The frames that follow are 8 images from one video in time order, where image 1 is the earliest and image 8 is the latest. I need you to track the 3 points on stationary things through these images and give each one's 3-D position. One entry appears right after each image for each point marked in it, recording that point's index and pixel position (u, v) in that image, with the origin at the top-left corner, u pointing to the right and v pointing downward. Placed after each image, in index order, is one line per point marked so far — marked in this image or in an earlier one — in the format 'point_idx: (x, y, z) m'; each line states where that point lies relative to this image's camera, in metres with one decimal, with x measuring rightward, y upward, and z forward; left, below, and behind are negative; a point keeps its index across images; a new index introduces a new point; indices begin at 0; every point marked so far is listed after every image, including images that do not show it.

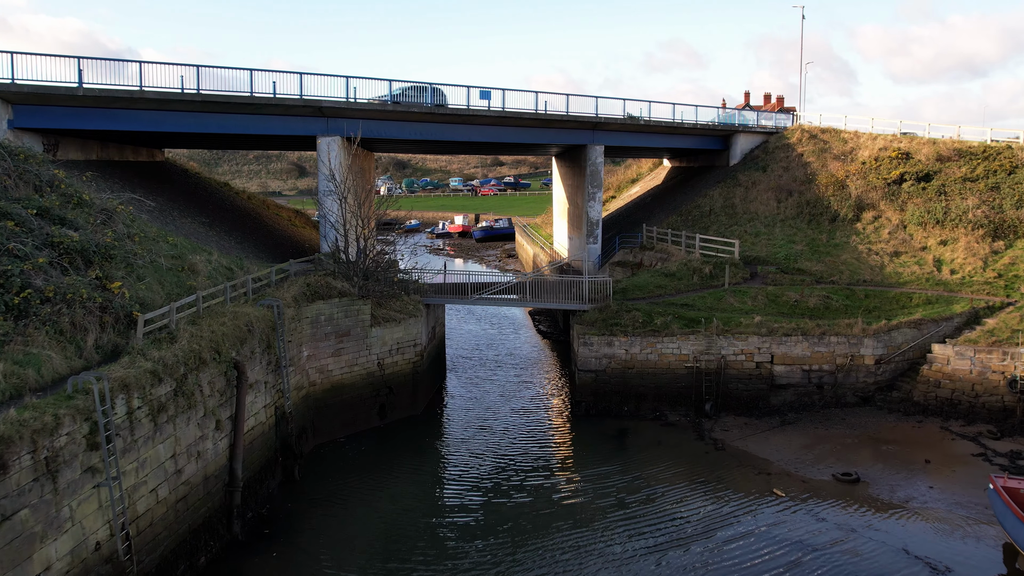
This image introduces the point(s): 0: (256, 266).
0: (-4.5, +0.4, +17.6) m
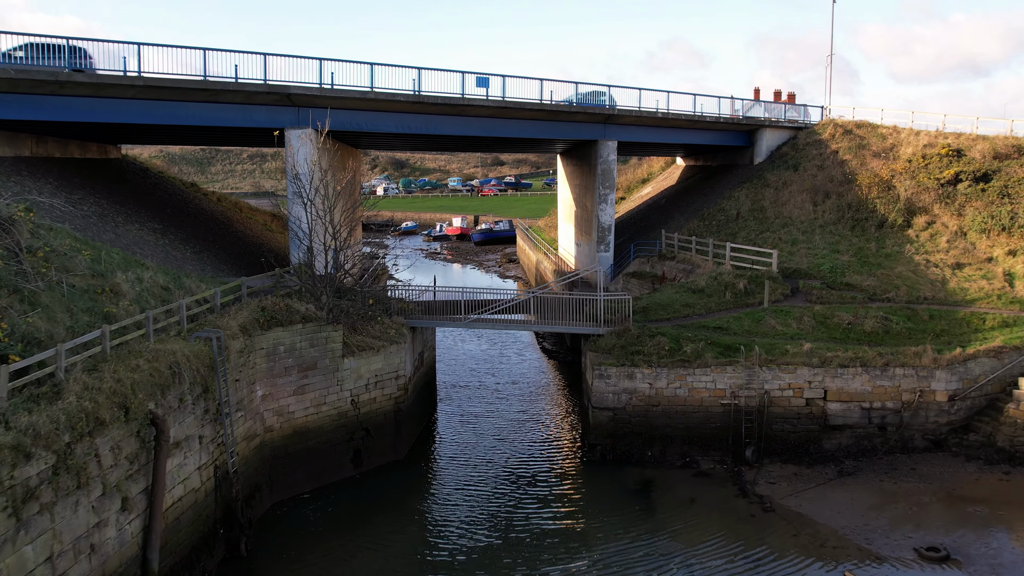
0: (-4.5, 0.0, +14.5) m
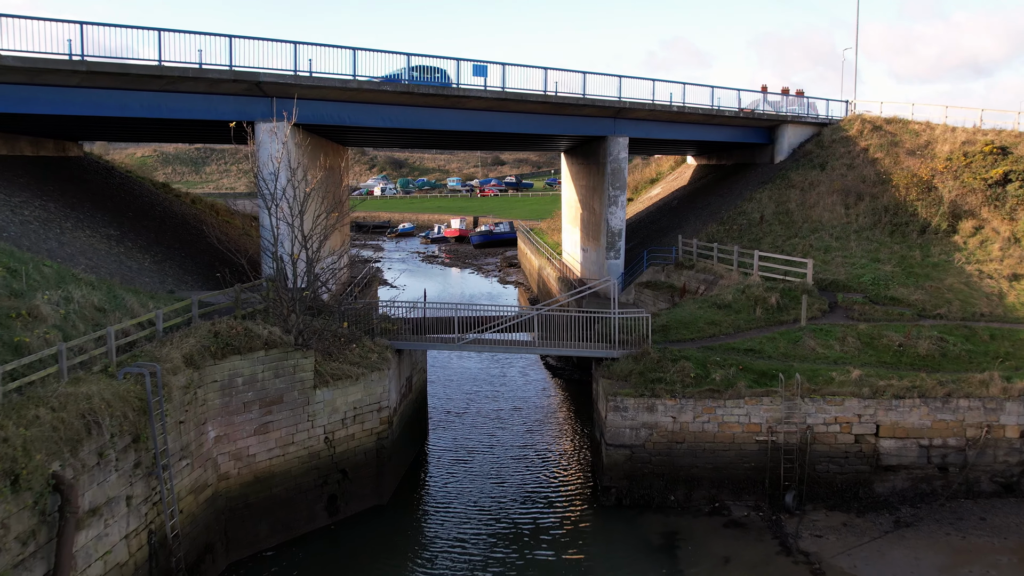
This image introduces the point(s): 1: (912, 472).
0: (-4.5, -0.2, +12.3) m
1: (+5.3, -2.4, +13.3) m
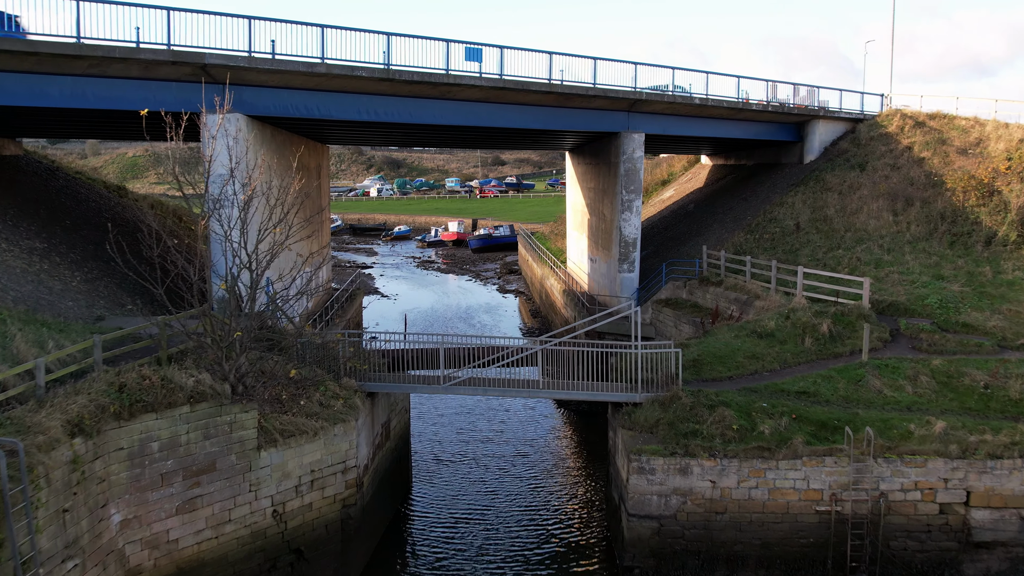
0: (-4.5, -0.5, +9.6) m
1: (+5.3, -2.7, +10.6) m
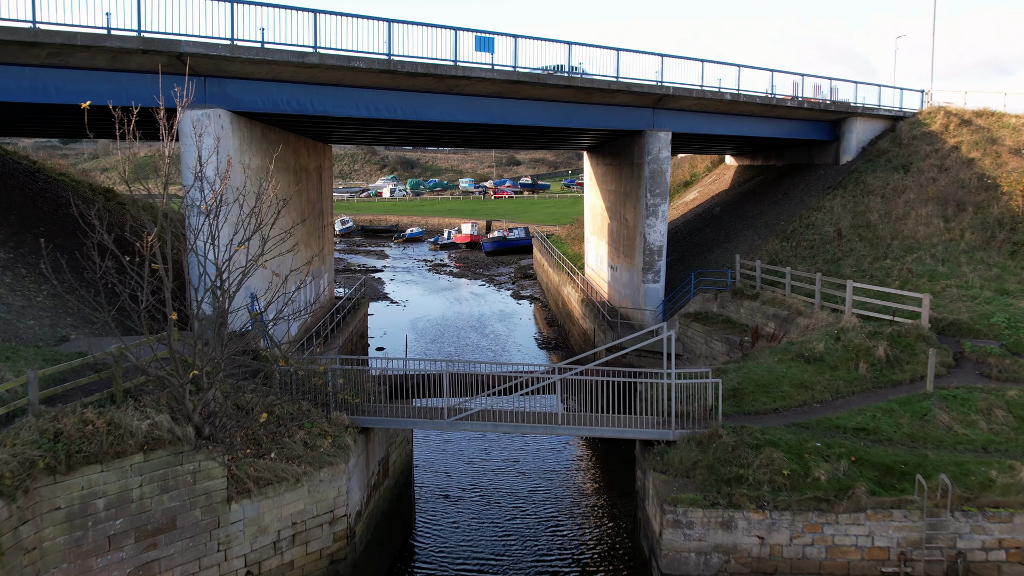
0: (-4.4, -0.7, +8.2) m
1: (+5.4, -3.0, +9.1) m
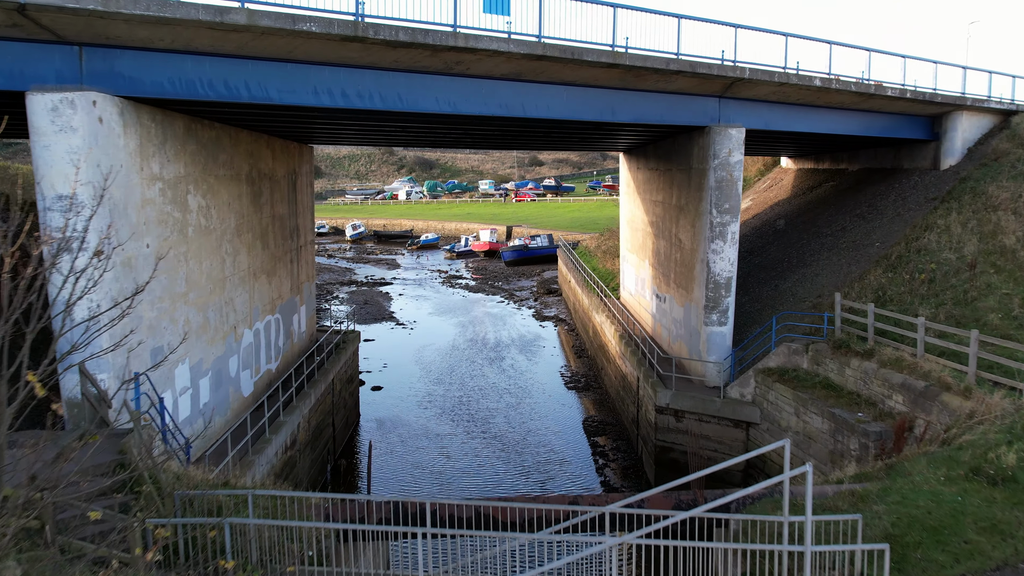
0: (-4.3, -1.3, +4.2) m
1: (+5.5, -3.6, +4.8) m
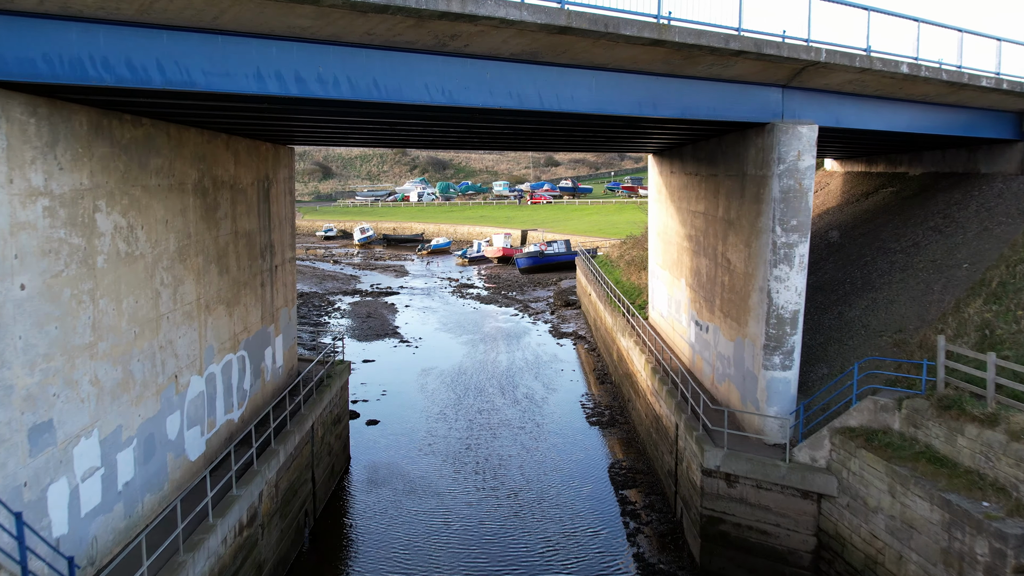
0: (-4.3, -1.7, +1.7) m
1: (+5.5, -4.0, +2.2) m
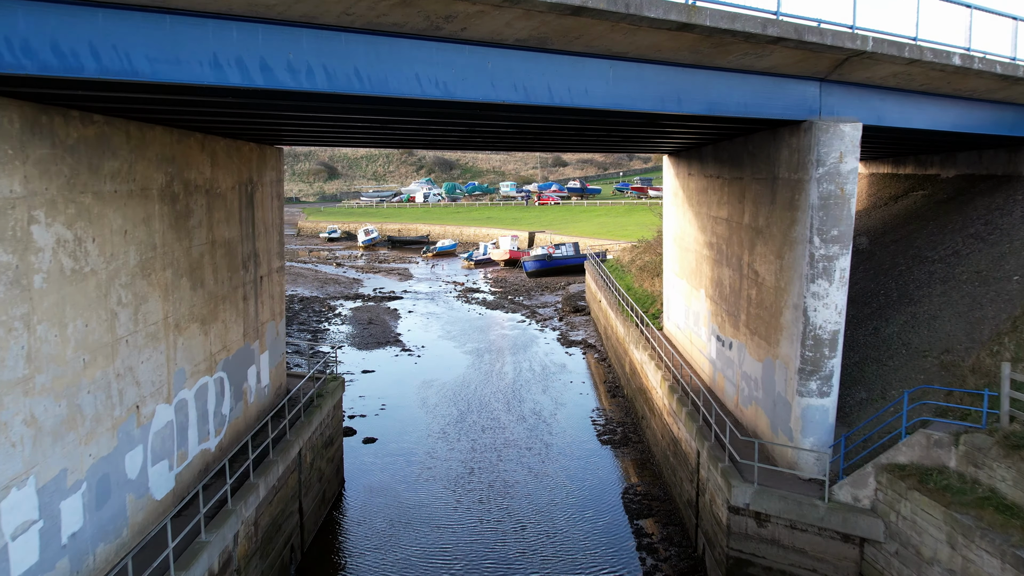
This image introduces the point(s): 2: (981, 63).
0: (-4.3, -1.8, +0.6) m
1: (+5.5, -4.1, +1.0) m
2: (+4.7, +2.3, +10.3) m
